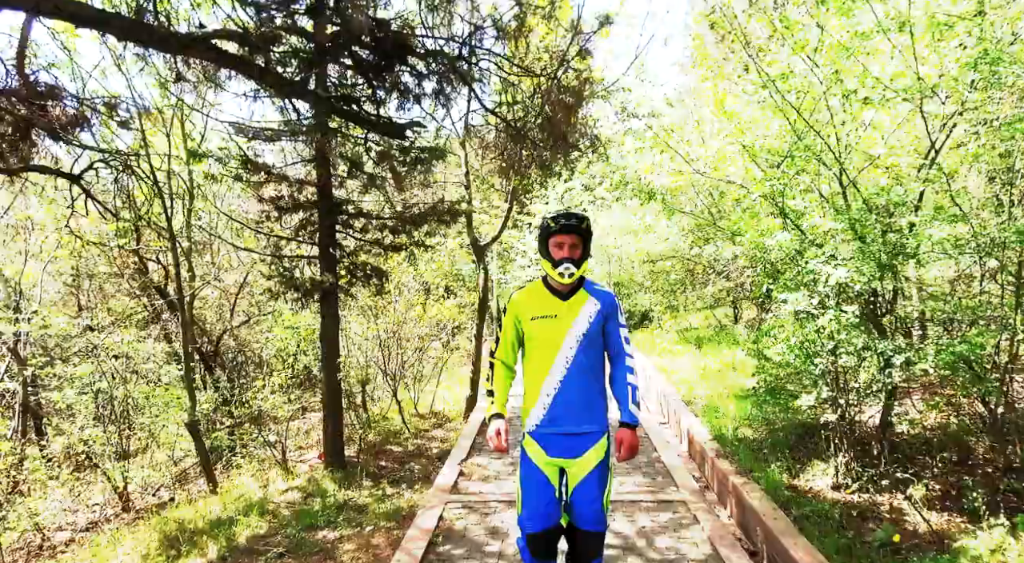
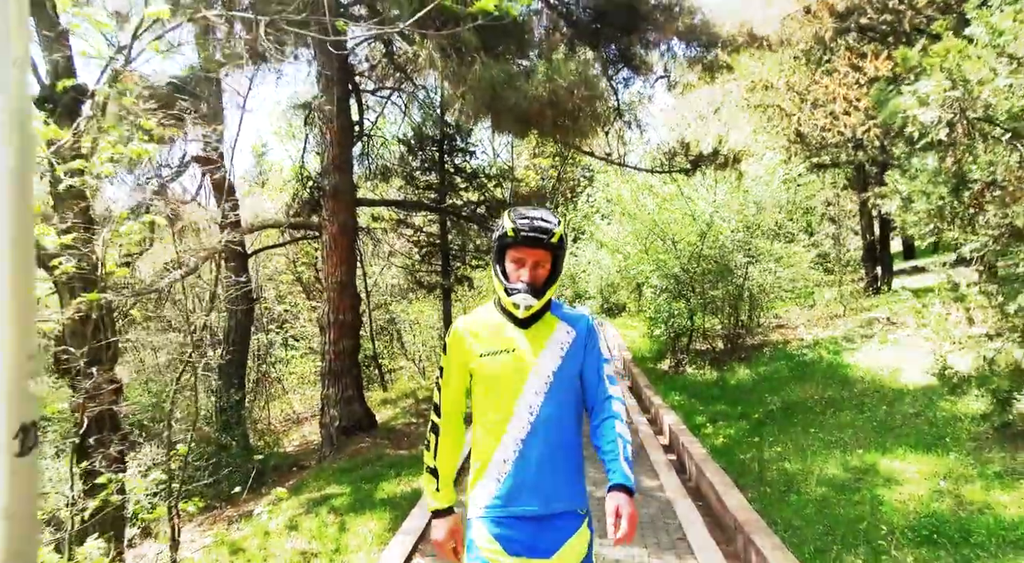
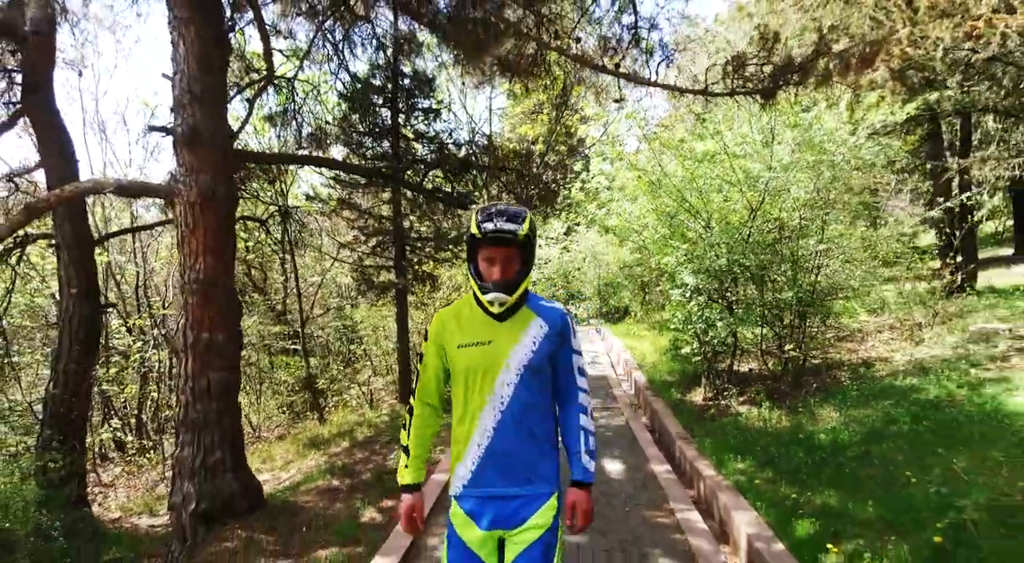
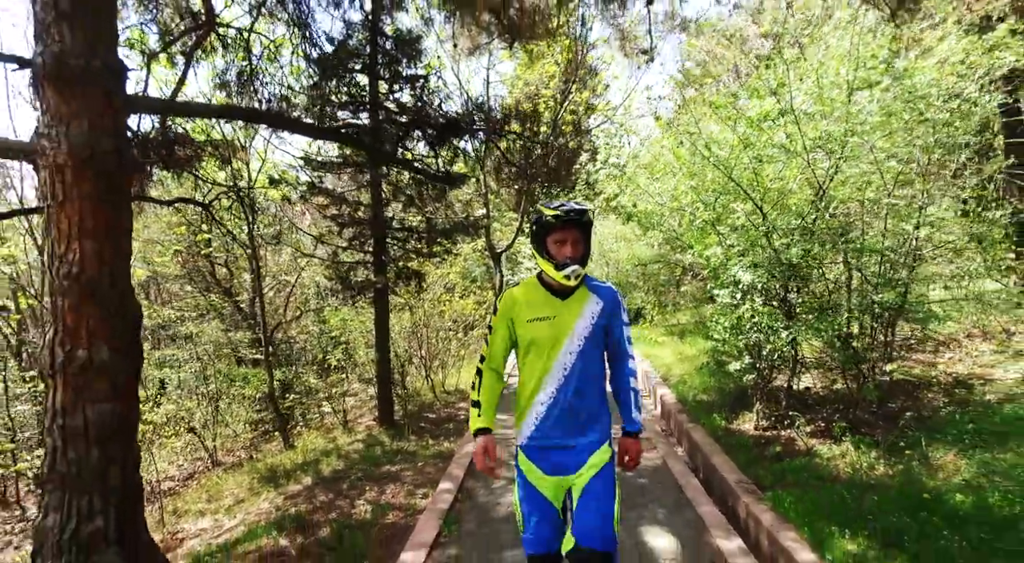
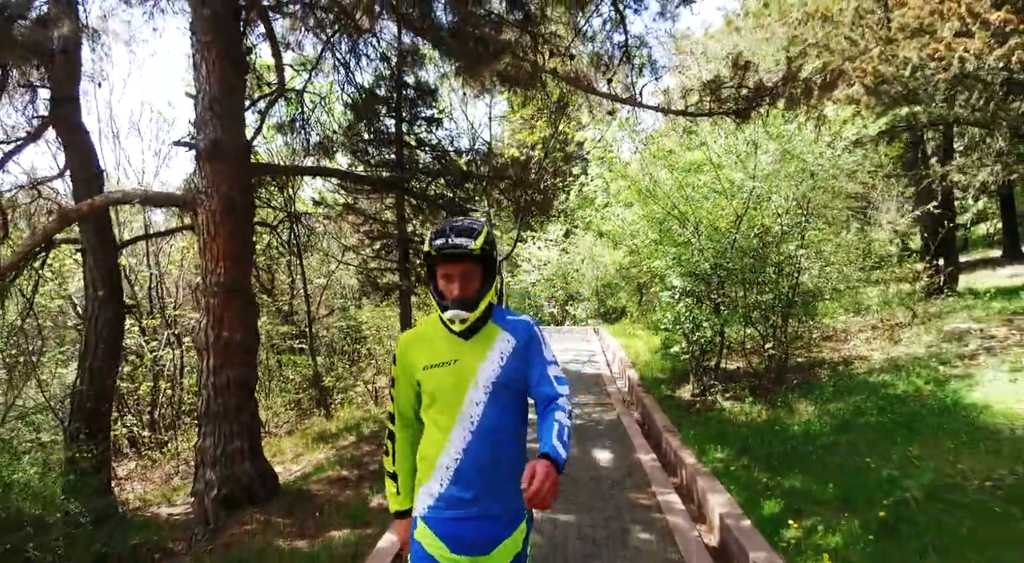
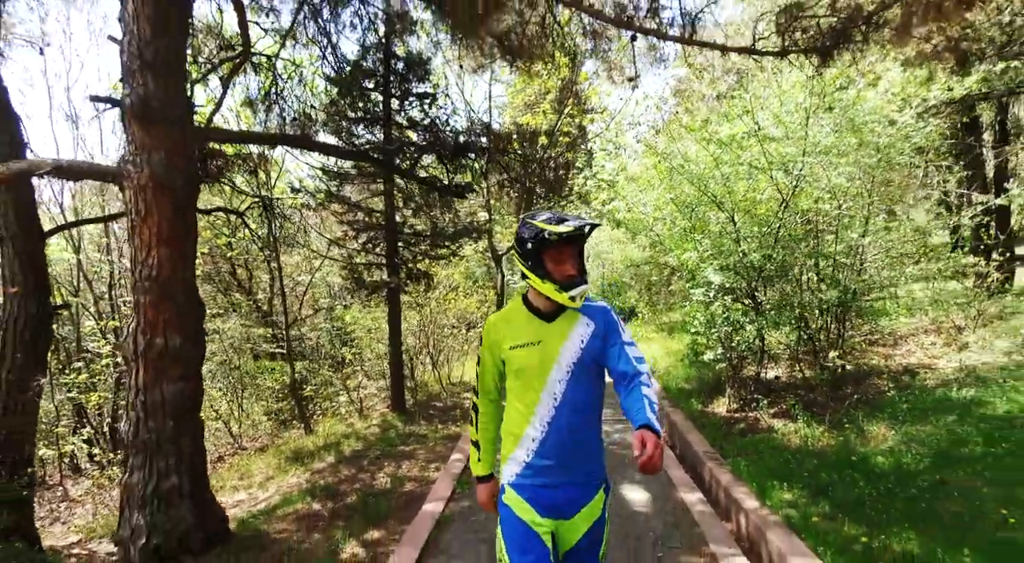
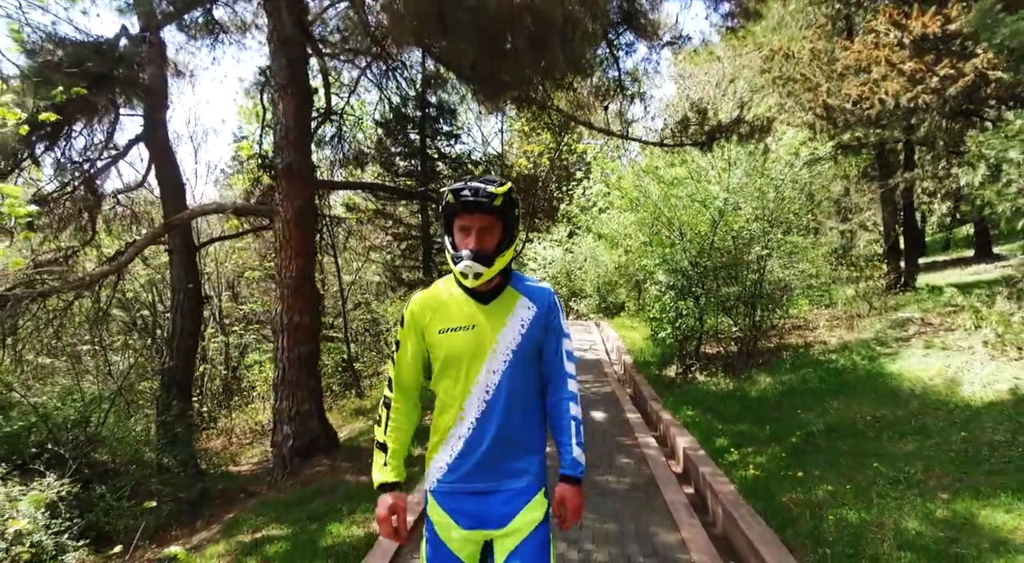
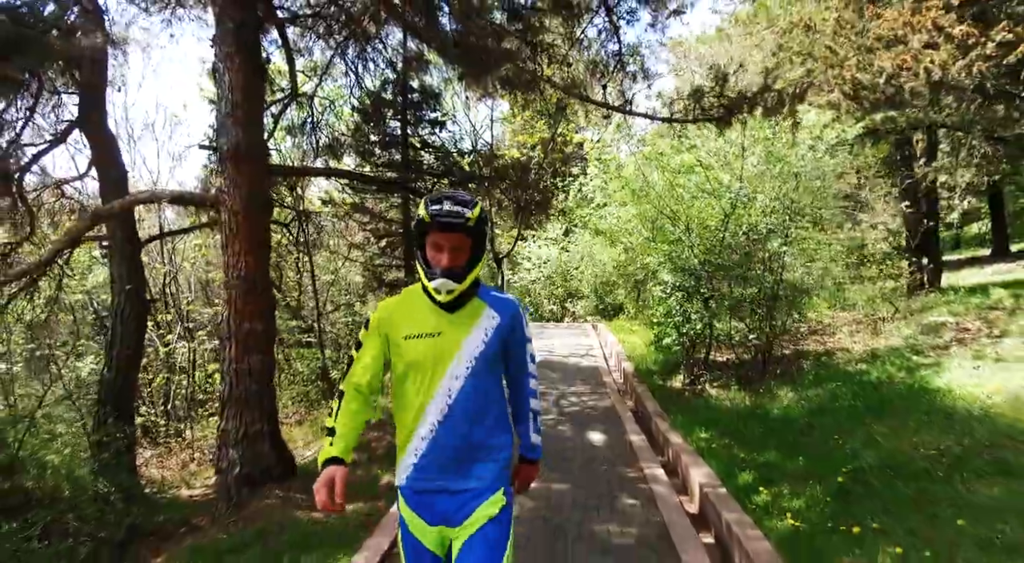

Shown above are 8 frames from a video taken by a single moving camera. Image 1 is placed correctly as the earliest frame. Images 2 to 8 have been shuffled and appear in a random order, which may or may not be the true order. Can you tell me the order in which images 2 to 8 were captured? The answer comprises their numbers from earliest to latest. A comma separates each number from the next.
4, 6, 3, 5, 8, 7, 2
